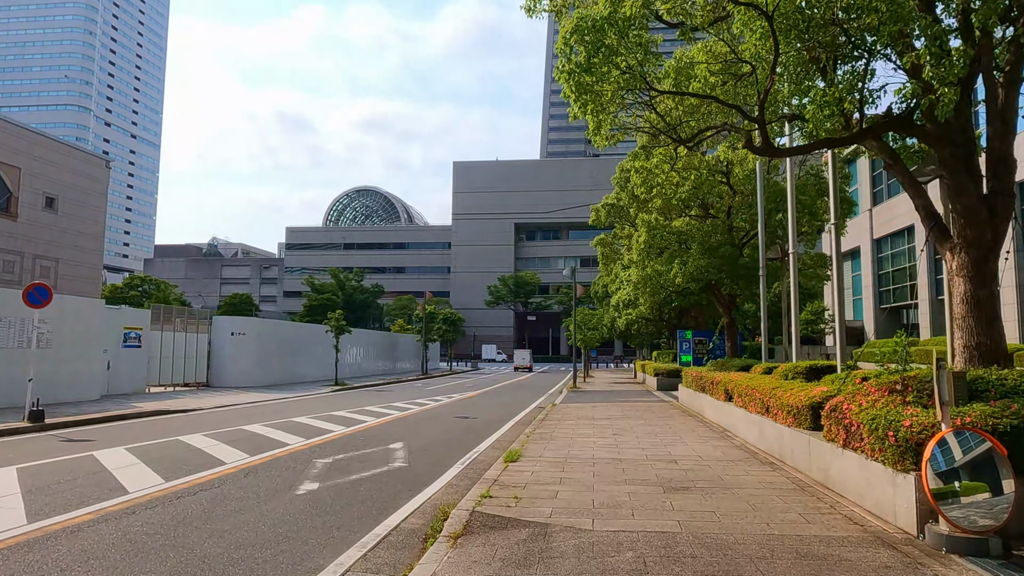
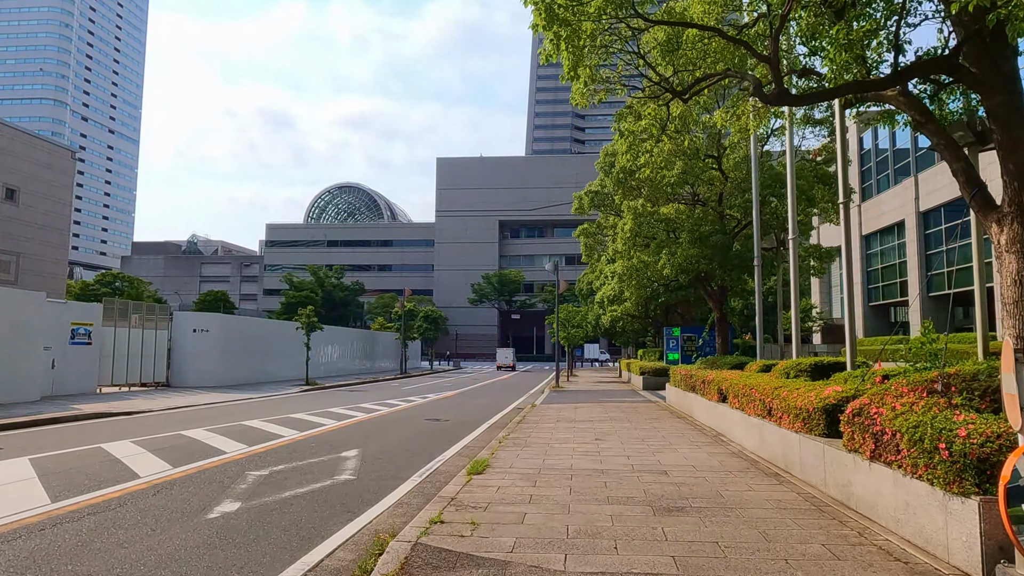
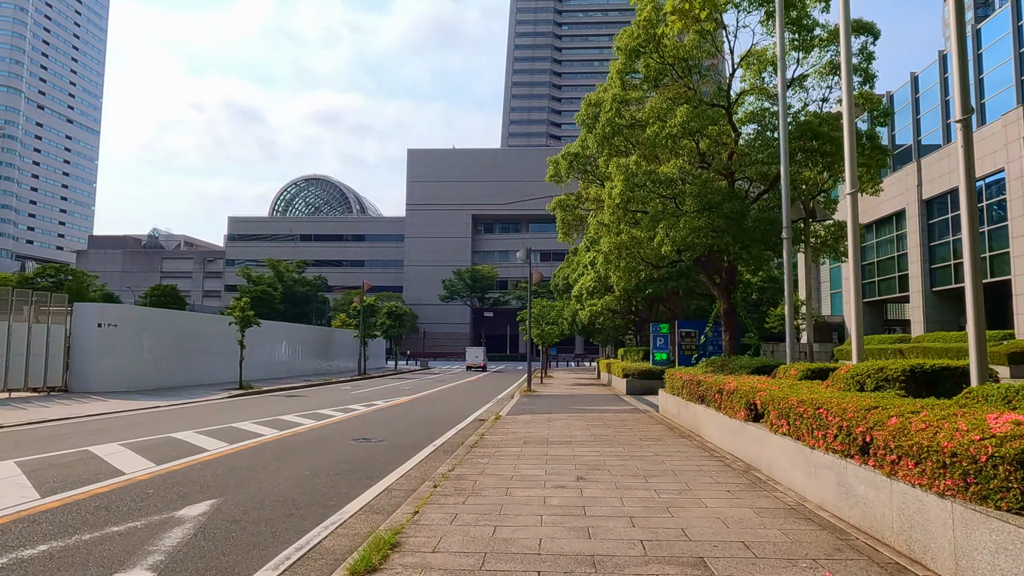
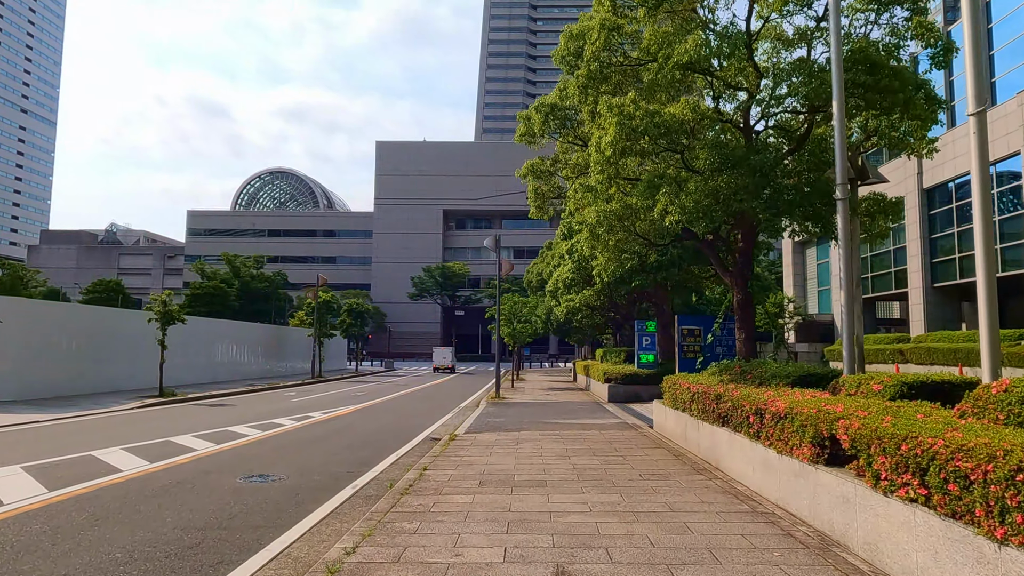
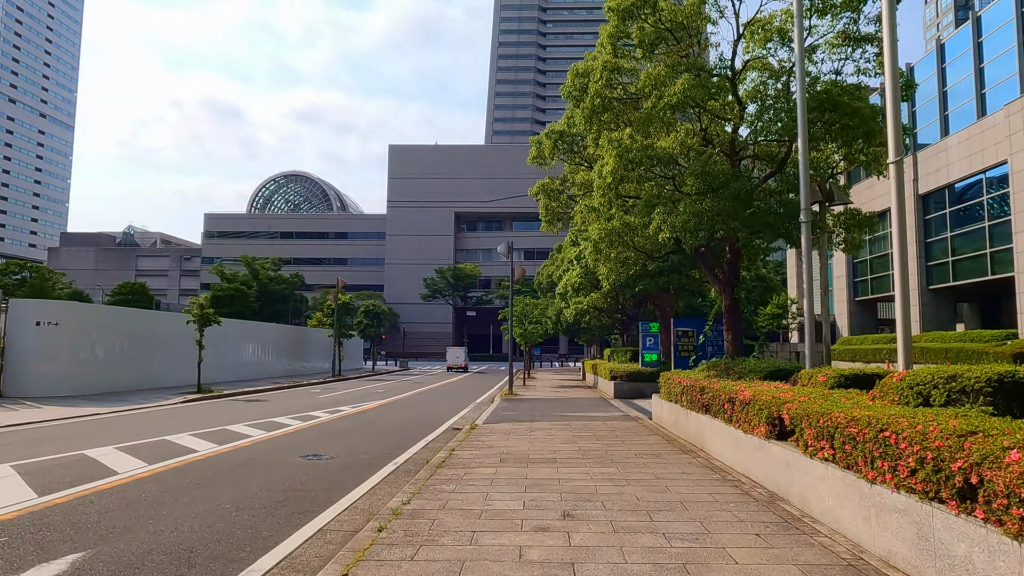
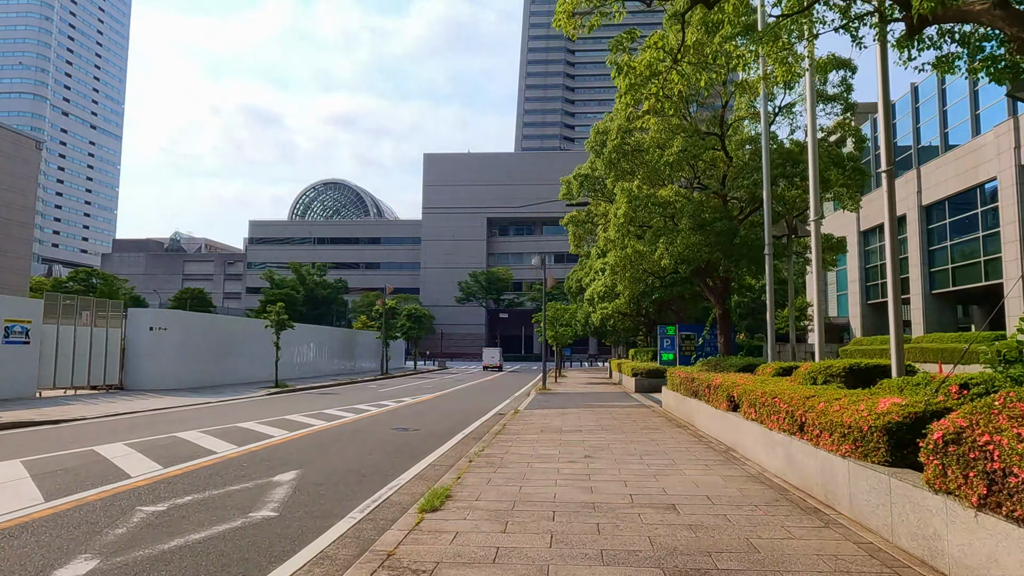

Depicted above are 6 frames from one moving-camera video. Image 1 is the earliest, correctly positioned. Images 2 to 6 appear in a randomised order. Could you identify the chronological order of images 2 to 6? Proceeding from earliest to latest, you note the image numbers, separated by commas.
2, 6, 3, 5, 4
